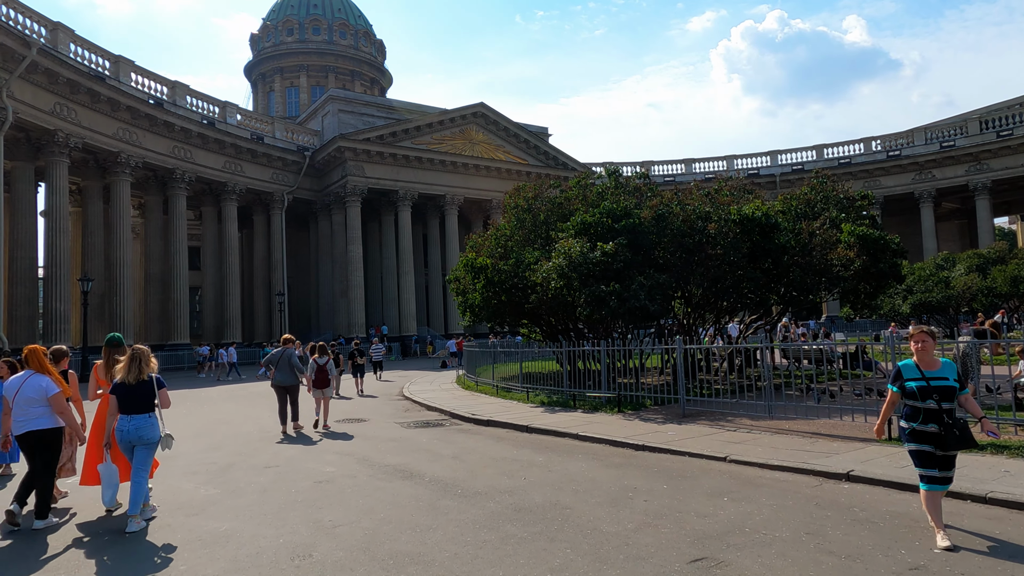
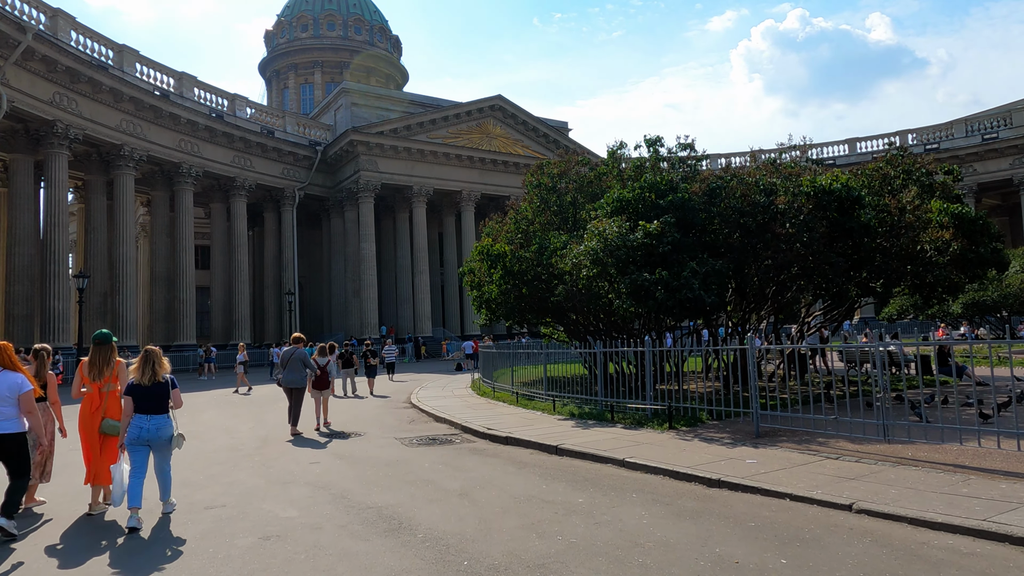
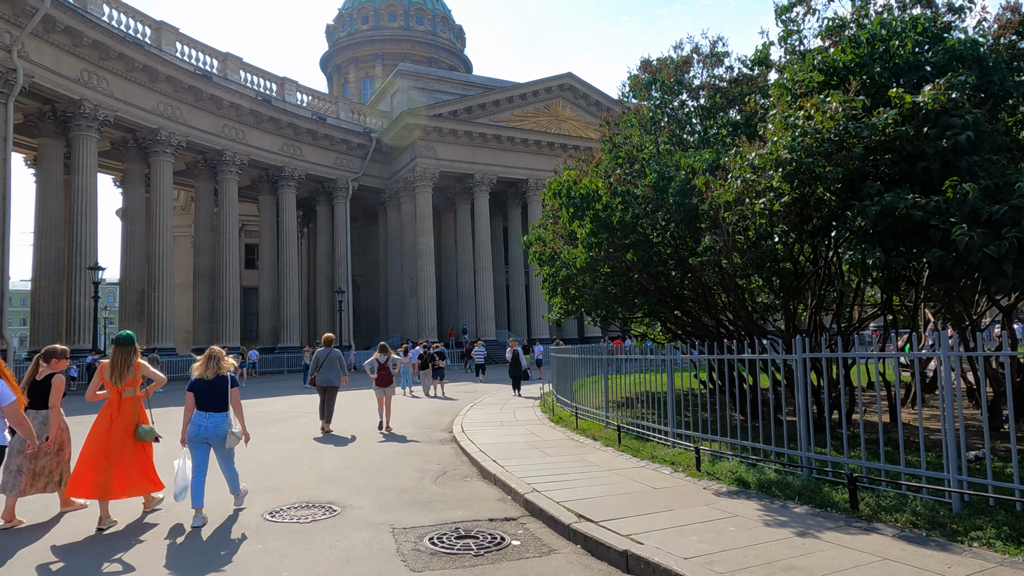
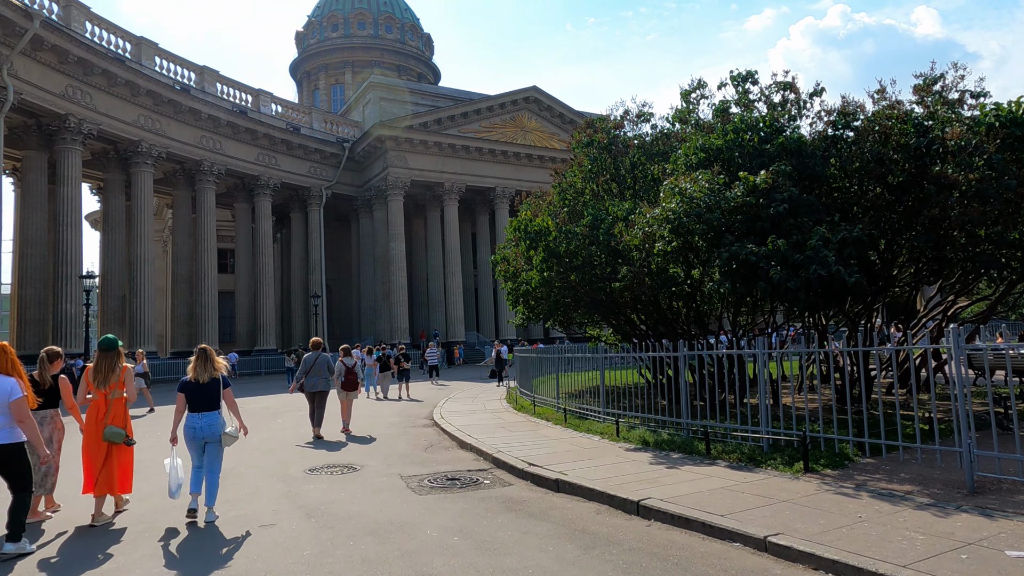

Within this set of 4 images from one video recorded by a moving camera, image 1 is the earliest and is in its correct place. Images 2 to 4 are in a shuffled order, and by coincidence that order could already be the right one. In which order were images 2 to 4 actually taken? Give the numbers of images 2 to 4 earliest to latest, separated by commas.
2, 4, 3
